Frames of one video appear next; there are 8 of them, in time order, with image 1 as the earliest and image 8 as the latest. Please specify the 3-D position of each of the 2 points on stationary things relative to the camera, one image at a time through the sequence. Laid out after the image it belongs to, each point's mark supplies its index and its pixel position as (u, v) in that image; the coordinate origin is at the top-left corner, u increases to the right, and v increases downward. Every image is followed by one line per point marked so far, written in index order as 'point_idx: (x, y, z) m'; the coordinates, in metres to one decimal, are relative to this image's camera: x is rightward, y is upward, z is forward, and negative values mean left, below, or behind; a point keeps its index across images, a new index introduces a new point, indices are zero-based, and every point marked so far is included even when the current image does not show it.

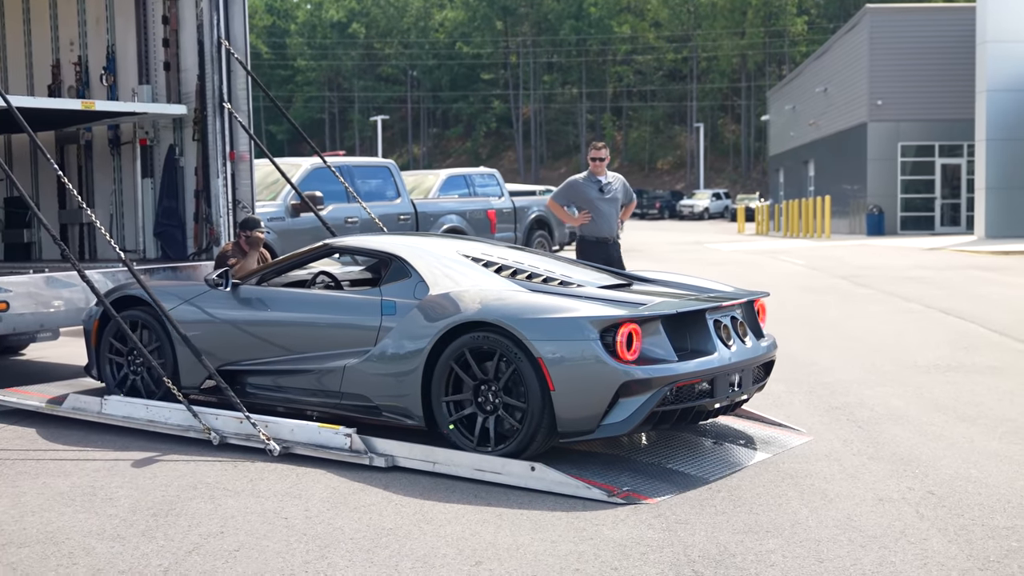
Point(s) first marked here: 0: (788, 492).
0: (+1.1, -0.9, +6.3) m
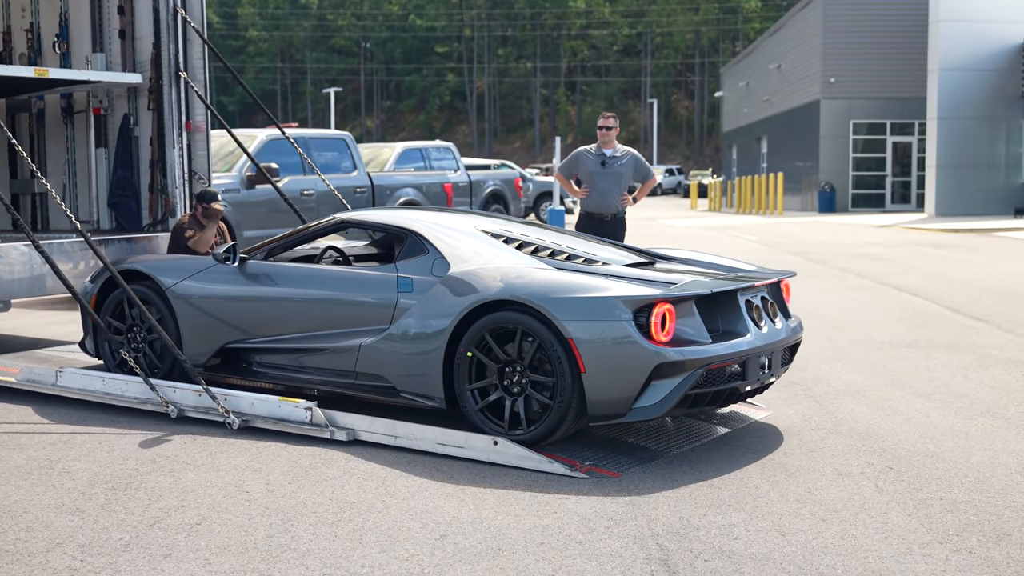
0: (+1.0, -0.8, +6.4) m
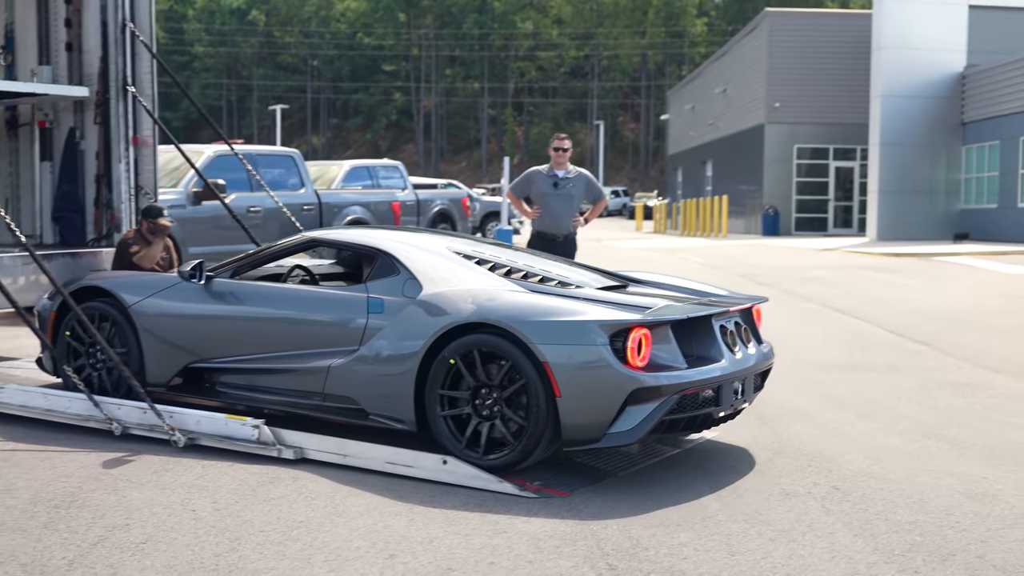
0: (+0.8, -0.9, +6.4) m
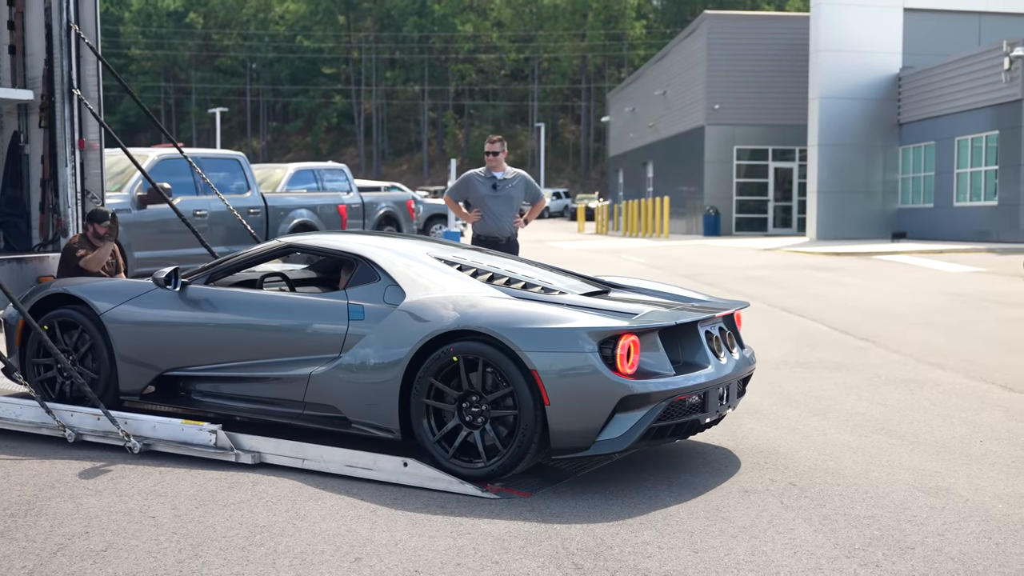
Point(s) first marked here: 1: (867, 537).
0: (+0.6, -0.9, +6.4) m
1: (+1.4, -1.0, +5.7) m
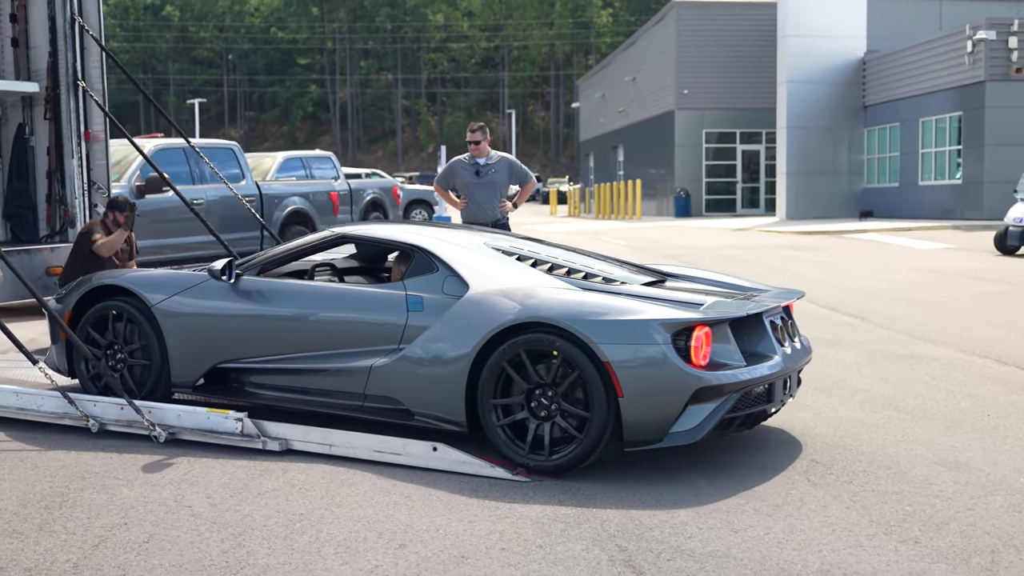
0: (+0.8, -0.8, +6.7) m
1: (+1.6, -0.9, +6.0) m
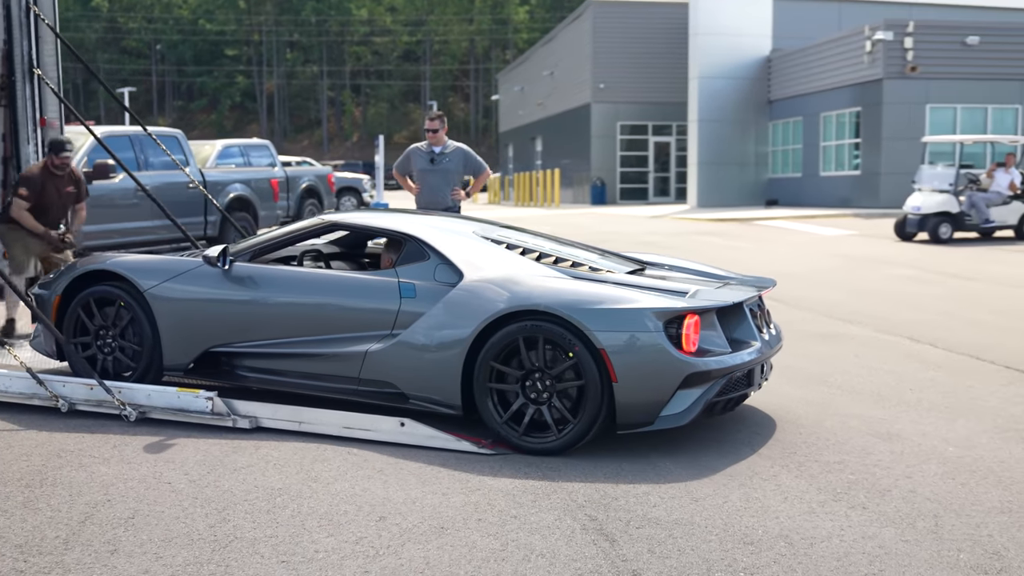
0: (+0.7, -0.7, +7.2) m
1: (+1.6, -0.8, +6.6) m
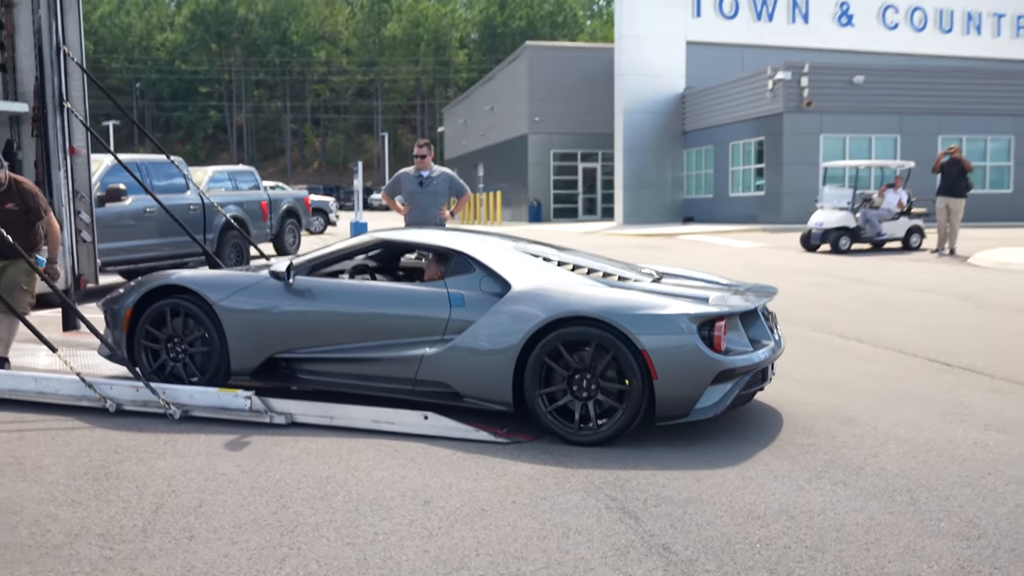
0: (+0.8, -0.8, +8.2) m
1: (+1.8, -0.9, +7.7) m
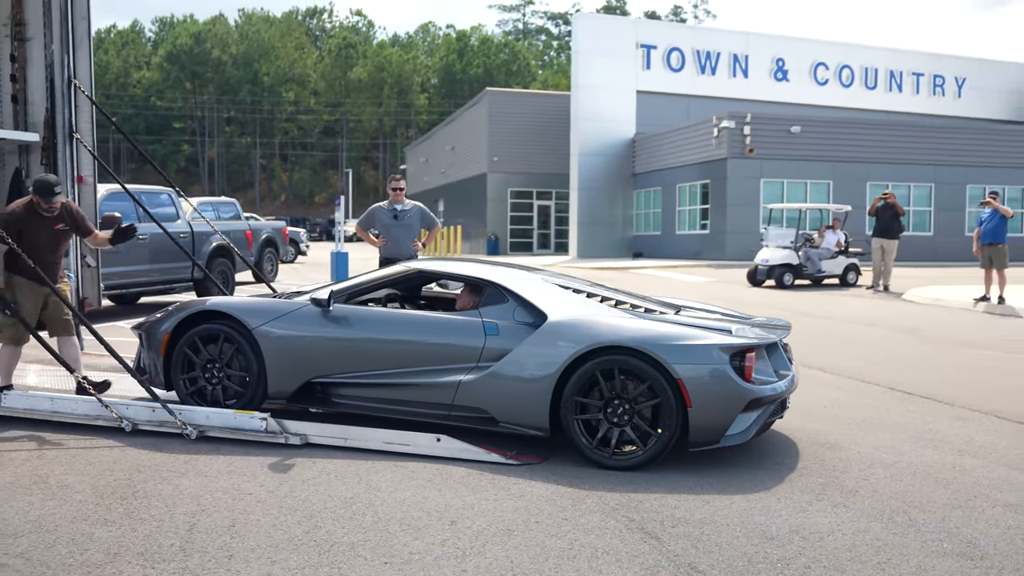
0: (+0.9, -1.0, +8.5) m
1: (+1.9, -1.1, +8.2) m
